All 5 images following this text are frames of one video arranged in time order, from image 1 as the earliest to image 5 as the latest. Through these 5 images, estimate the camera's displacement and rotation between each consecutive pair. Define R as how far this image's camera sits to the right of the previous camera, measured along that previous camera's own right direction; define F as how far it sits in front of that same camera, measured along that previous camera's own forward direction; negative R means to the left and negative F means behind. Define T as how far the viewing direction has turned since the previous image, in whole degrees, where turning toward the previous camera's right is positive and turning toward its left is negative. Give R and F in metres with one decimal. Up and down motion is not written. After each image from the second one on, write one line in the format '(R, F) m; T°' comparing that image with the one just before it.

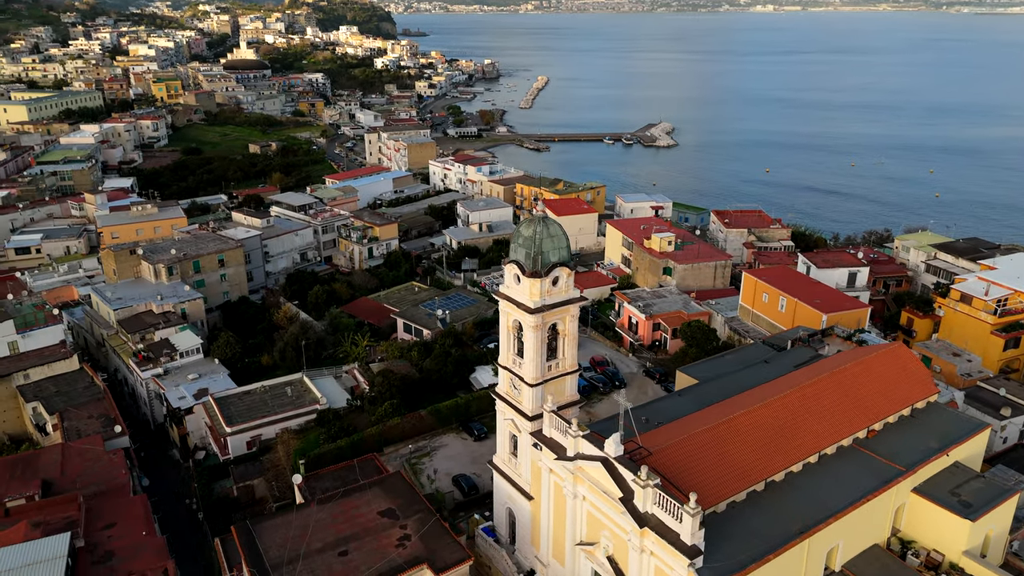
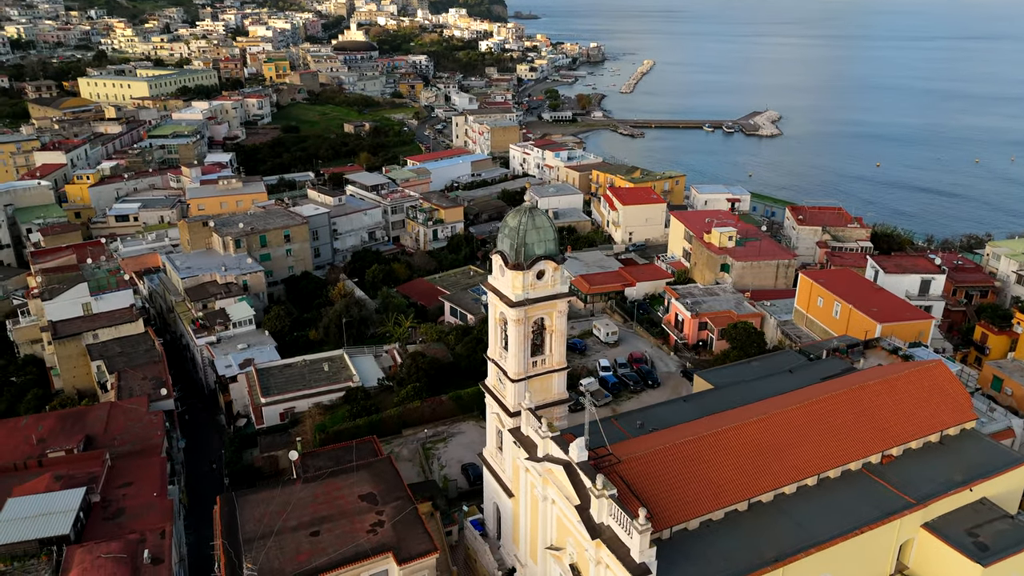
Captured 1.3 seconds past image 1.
(+2.2, +0.6) m; -8°
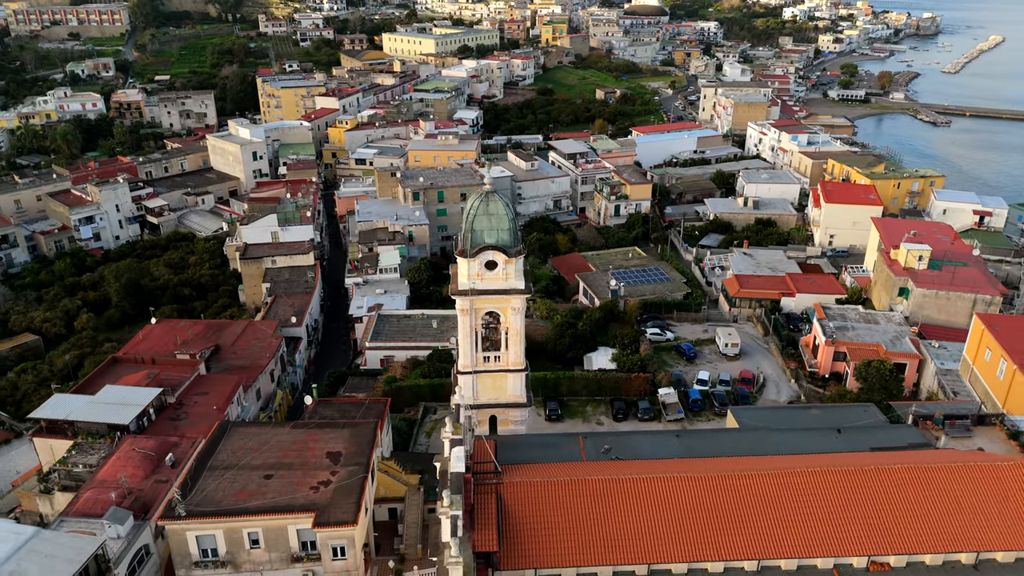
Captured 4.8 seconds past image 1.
(+5.6, +2.1) m; -21°
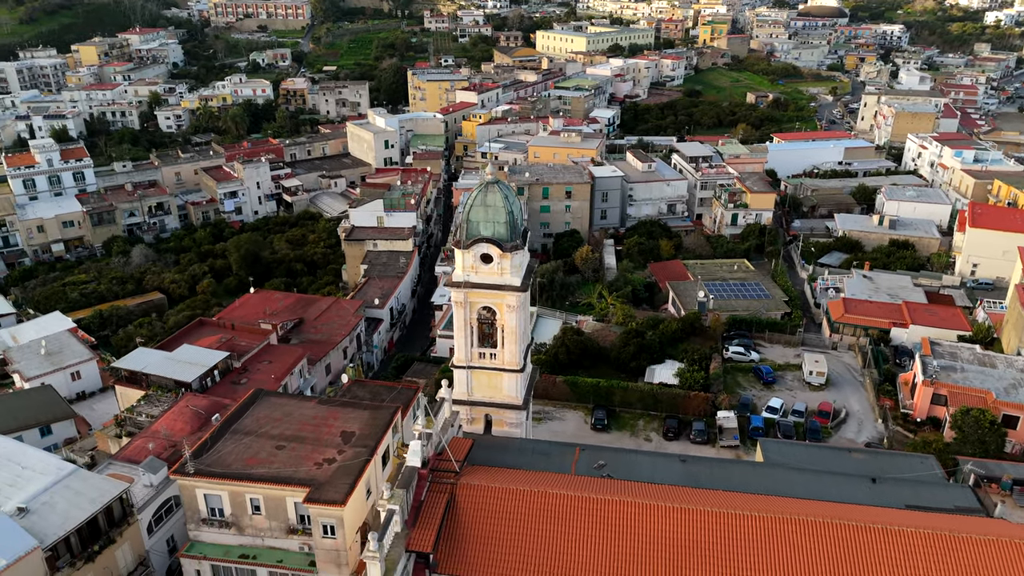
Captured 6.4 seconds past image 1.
(+2.6, +0.8) m; -12°
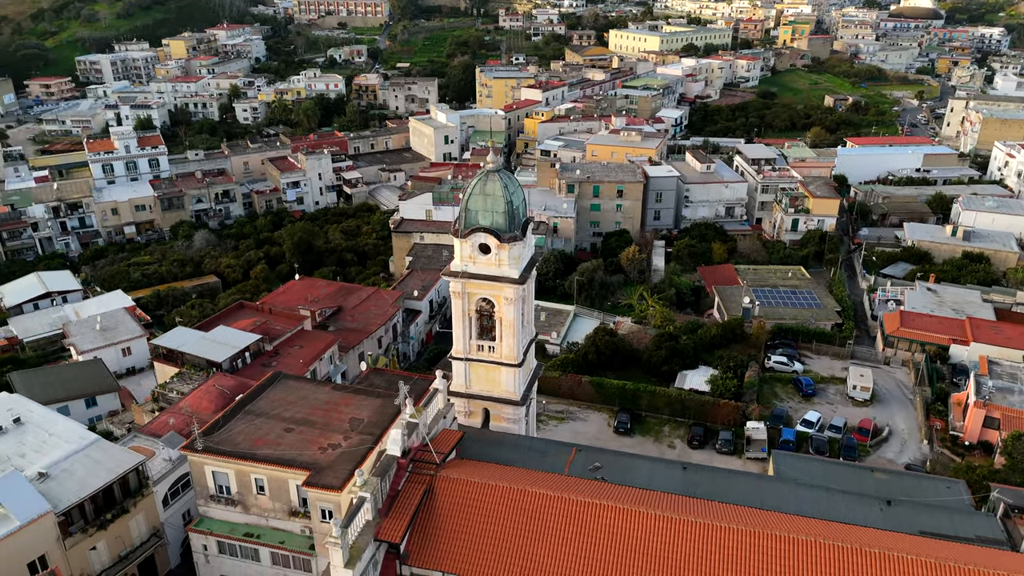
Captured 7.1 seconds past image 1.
(+1.2, +0.4) m; -5°
